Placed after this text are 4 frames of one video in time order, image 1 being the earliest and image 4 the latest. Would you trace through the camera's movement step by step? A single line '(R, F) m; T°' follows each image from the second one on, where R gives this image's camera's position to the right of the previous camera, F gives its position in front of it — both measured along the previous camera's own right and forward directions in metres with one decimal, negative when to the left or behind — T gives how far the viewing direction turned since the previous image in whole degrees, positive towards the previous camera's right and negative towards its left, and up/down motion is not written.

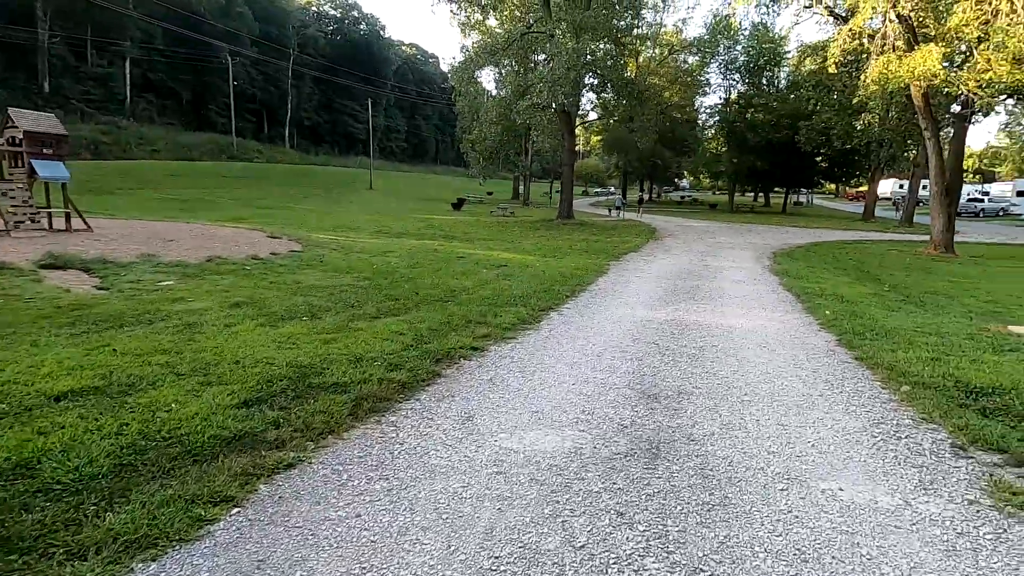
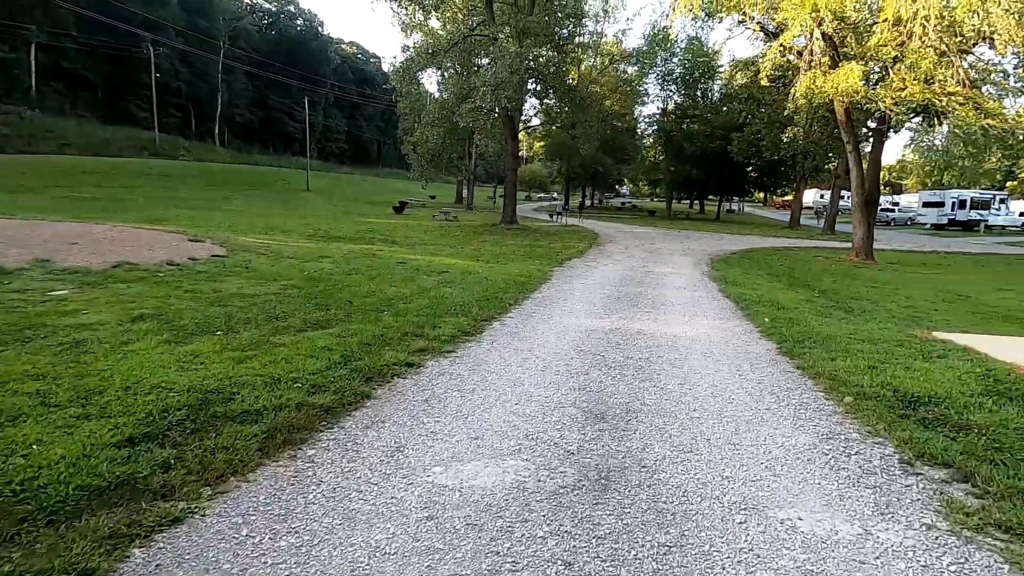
(+0.1, +0.3) m; +6°
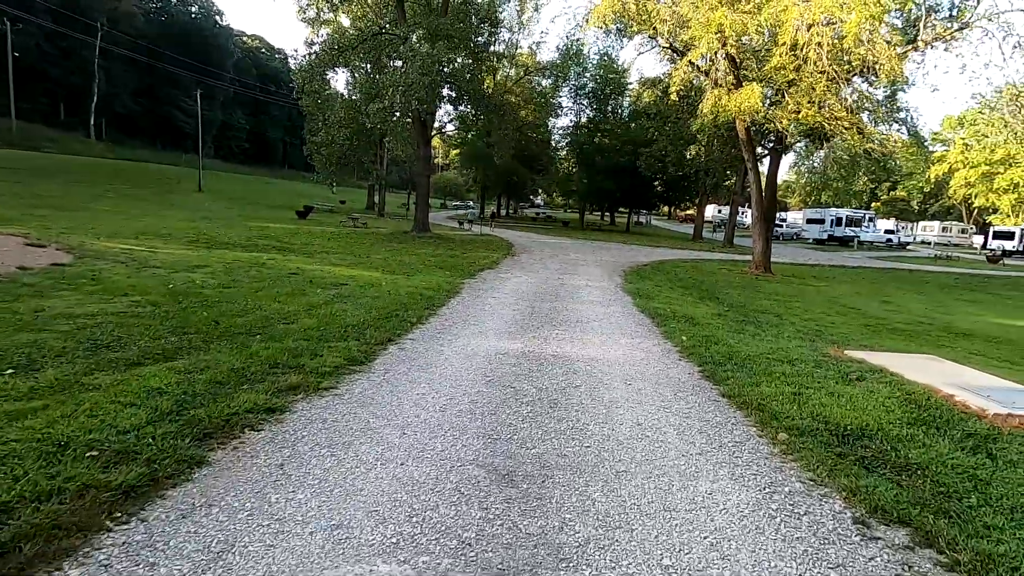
(+0.2, +0.8) m; +9°
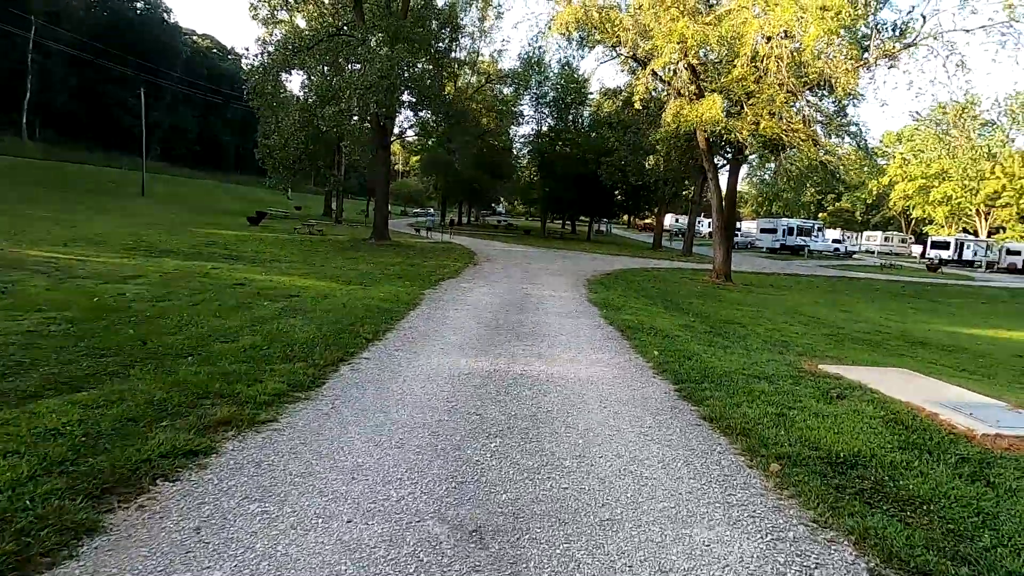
(0.0, +0.5) m; +4°
